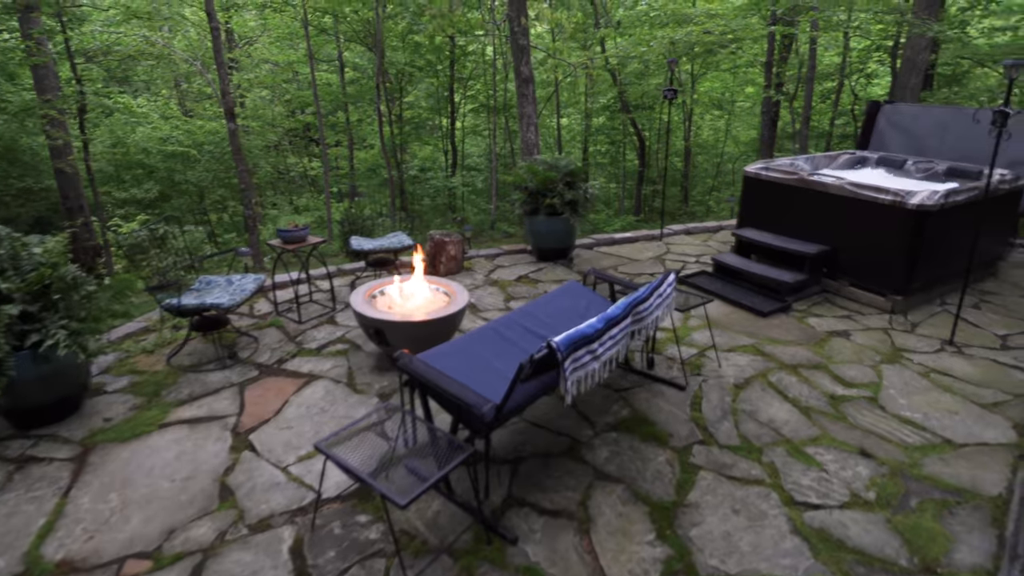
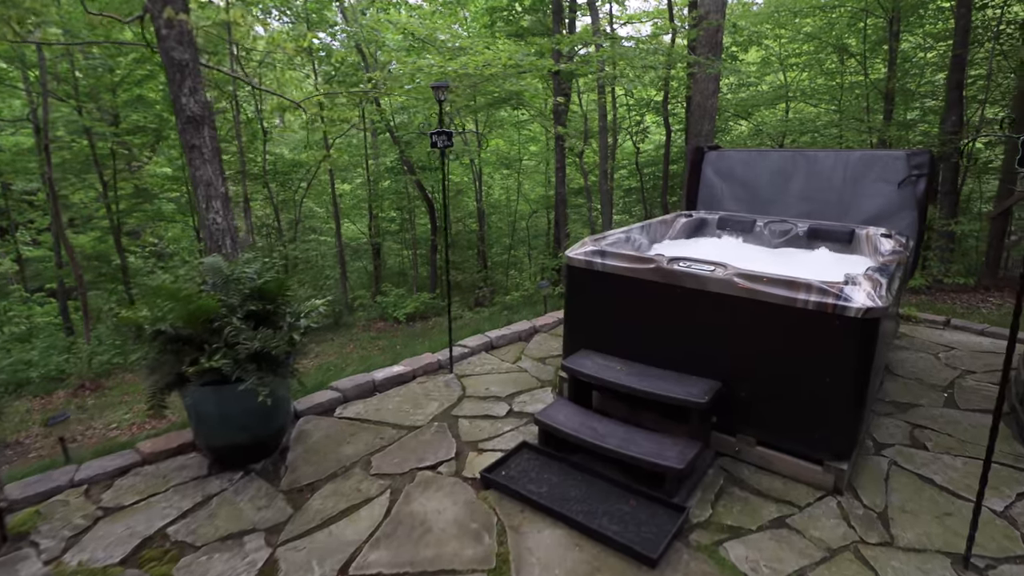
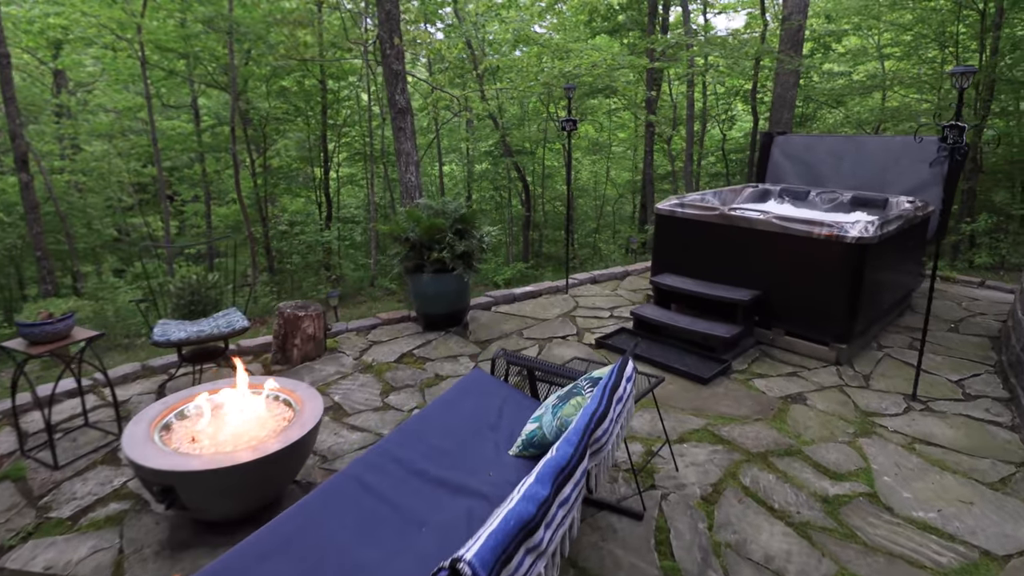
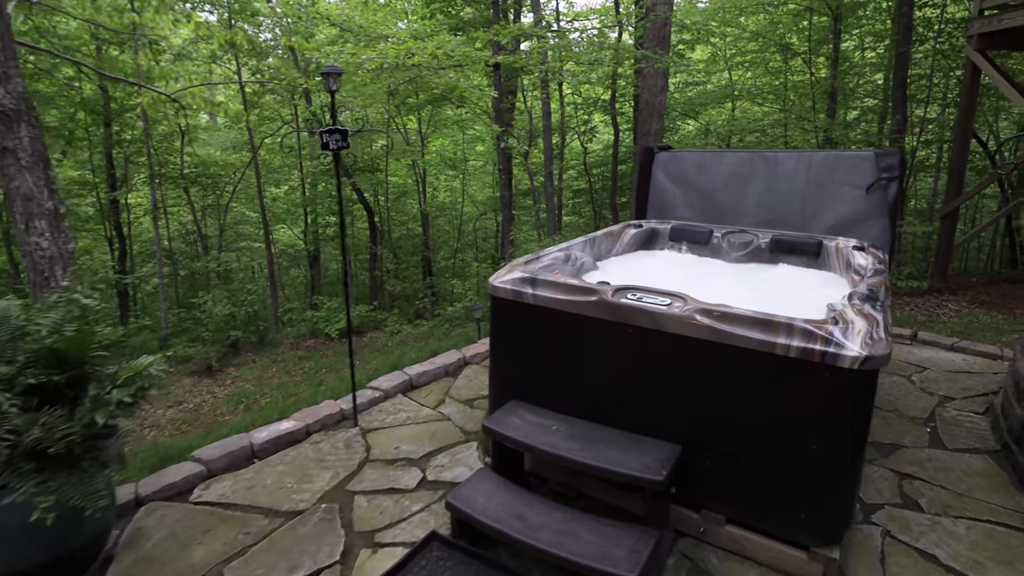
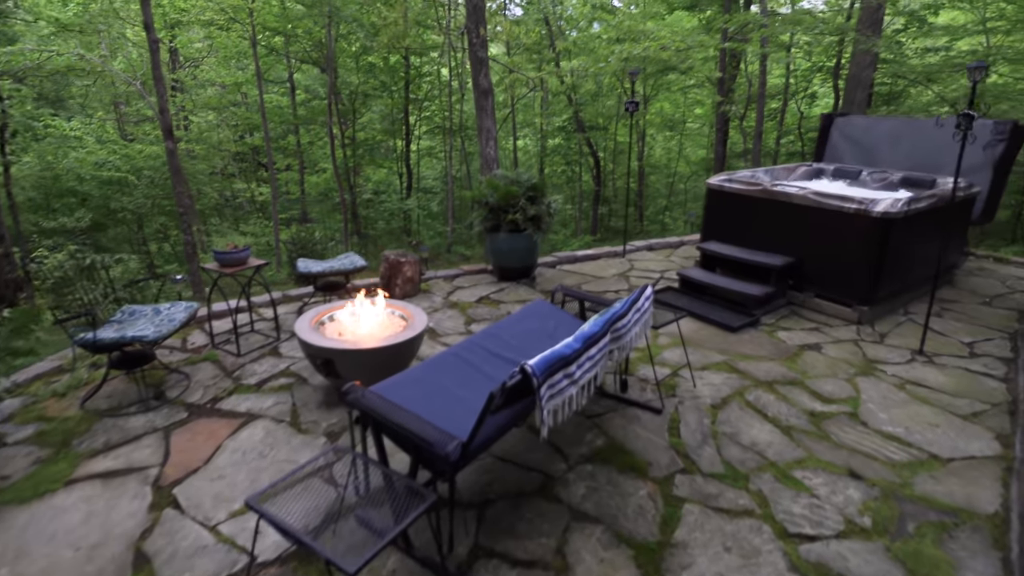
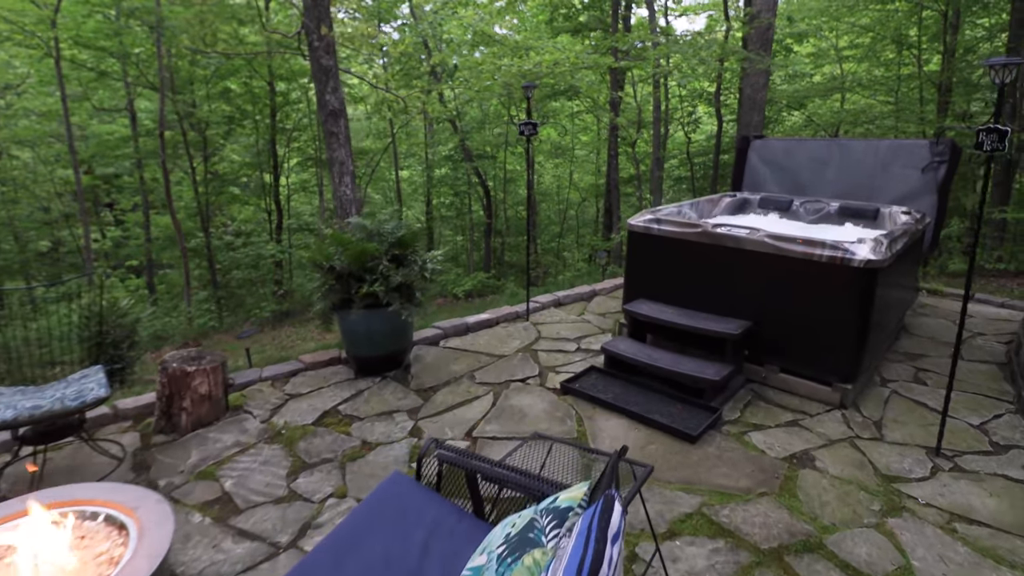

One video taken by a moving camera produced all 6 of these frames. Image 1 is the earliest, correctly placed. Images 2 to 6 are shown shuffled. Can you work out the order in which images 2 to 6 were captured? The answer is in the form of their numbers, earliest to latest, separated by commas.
5, 3, 6, 2, 4
